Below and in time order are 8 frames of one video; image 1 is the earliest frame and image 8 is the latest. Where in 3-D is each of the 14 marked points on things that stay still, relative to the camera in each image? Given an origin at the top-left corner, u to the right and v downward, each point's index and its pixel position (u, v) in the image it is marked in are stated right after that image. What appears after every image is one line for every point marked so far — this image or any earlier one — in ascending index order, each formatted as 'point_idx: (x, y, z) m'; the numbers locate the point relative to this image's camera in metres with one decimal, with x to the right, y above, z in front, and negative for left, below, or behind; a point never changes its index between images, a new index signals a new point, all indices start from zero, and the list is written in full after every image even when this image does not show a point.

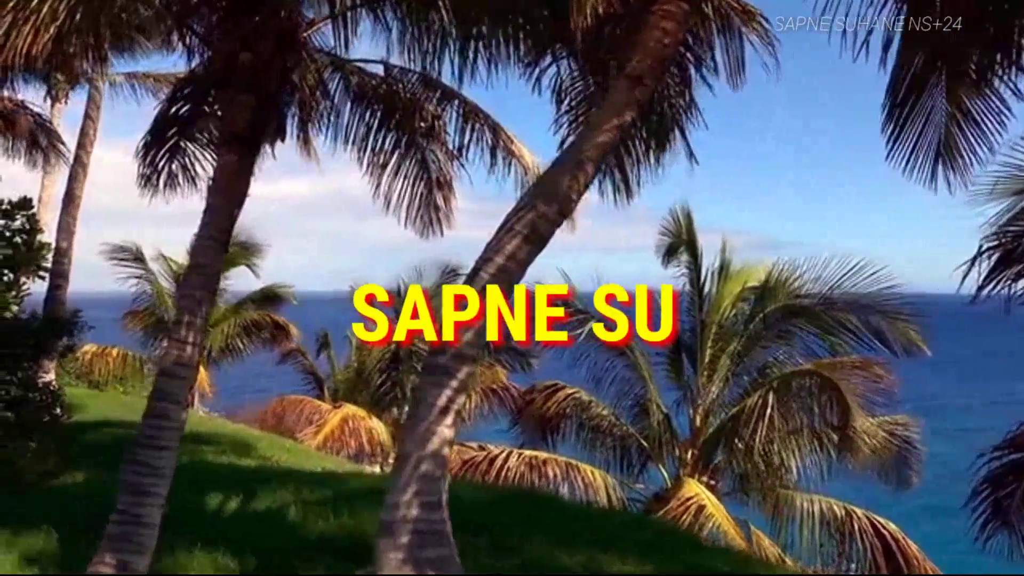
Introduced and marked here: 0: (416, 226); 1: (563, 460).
0: (-0.9, +0.5, +9.5) m
1: (+0.6, -2.0, +12.6) m
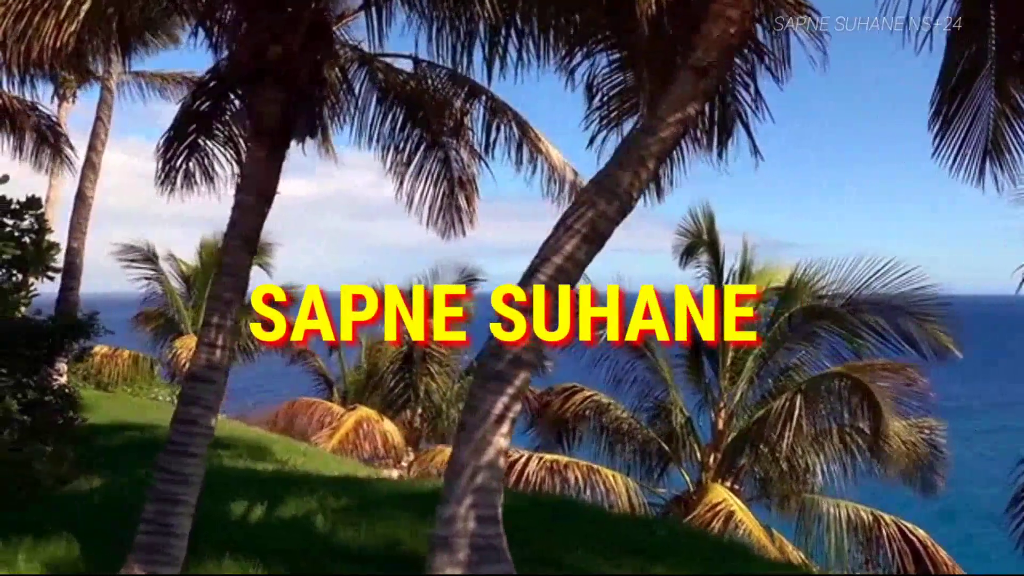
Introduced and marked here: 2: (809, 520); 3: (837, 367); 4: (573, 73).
0: (-0.7, +0.5, +9.3) m
1: (+0.8, -2.0, +12.4) m
2: (+3.2, -2.5, +11.9) m
3: (+3.2, -0.8, +10.9) m
4: (+0.4, +1.5, +7.6) m
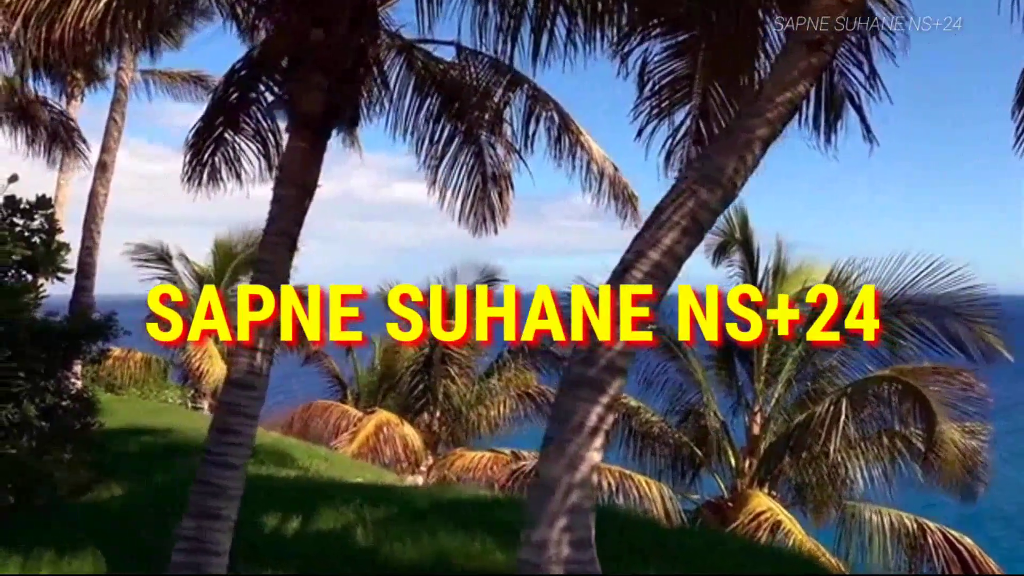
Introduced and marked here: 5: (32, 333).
0: (-0.4, +0.5, +8.9) m
1: (+1.1, -2.0, +12.0) m
2: (+3.5, -2.5, +11.5) m
3: (+3.6, -0.8, +10.5) m
4: (+0.7, +1.5, +7.2) m
5: (-4.2, -0.4, +9.6) m
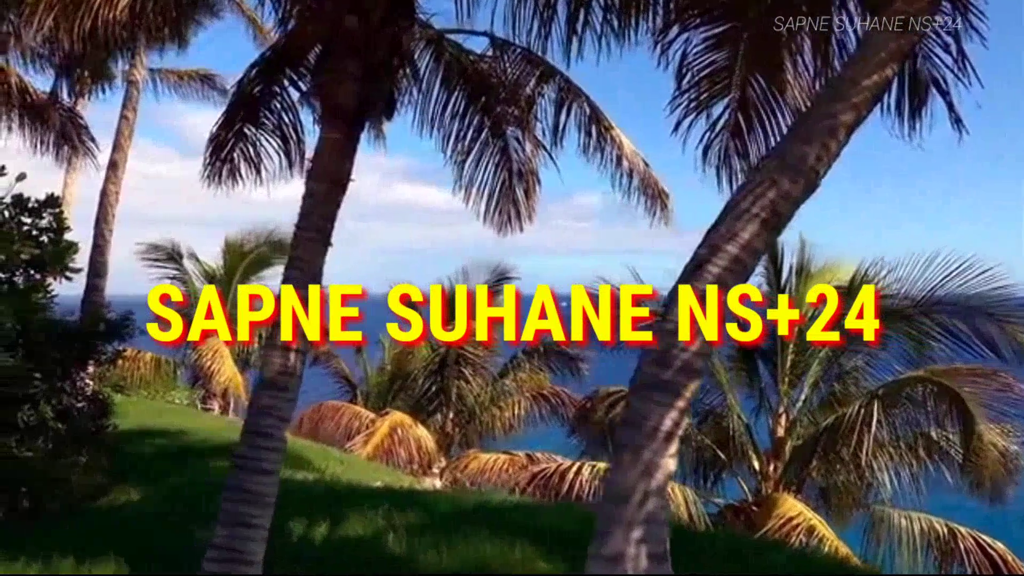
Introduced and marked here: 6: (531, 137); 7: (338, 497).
0: (-0.2, +0.5, +8.7) m
1: (+1.4, -2.0, +11.8) m
2: (+3.7, -2.5, +11.3) m
3: (+3.8, -0.8, +10.3) m
4: (+1.0, +1.5, +7.0) m
5: (-4.0, -0.4, +9.3) m
6: (+0.1, +1.2, +8.5) m
7: (-1.3, -1.5, +8.1) m
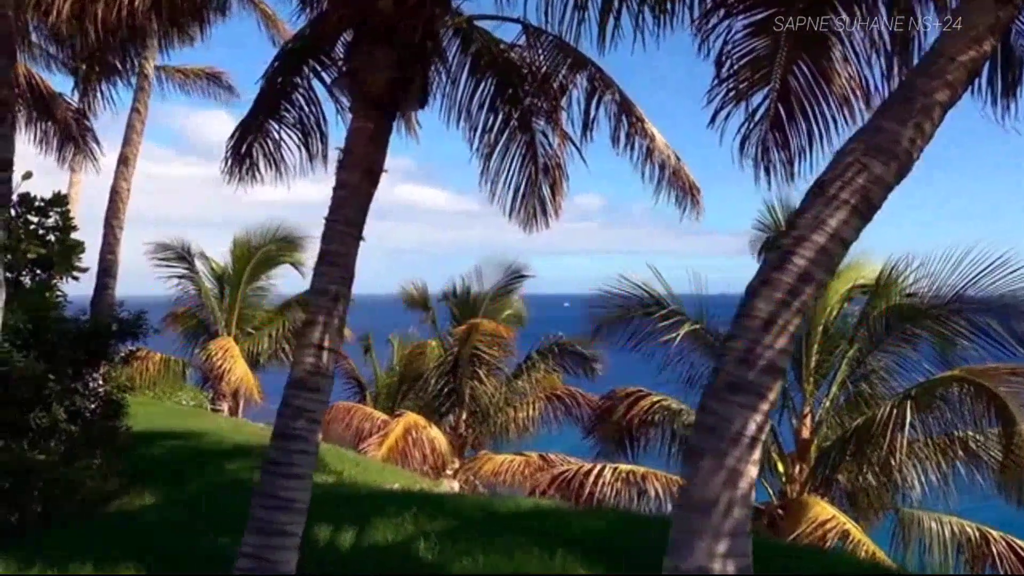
0: (+0.1, +0.5, +8.4) m
1: (+1.6, -1.9, +11.5) m
2: (+4.0, -2.5, +11.0) m
3: (+4.0, -0.8, +10.0) m
4: (+1.2, +1.5, +6.7) m
5: (-3.7, -0.4, +9.1) m
6: (+0.4, +1.2, +8.2) m
7: (-1.1, -1.5, +7.9) m
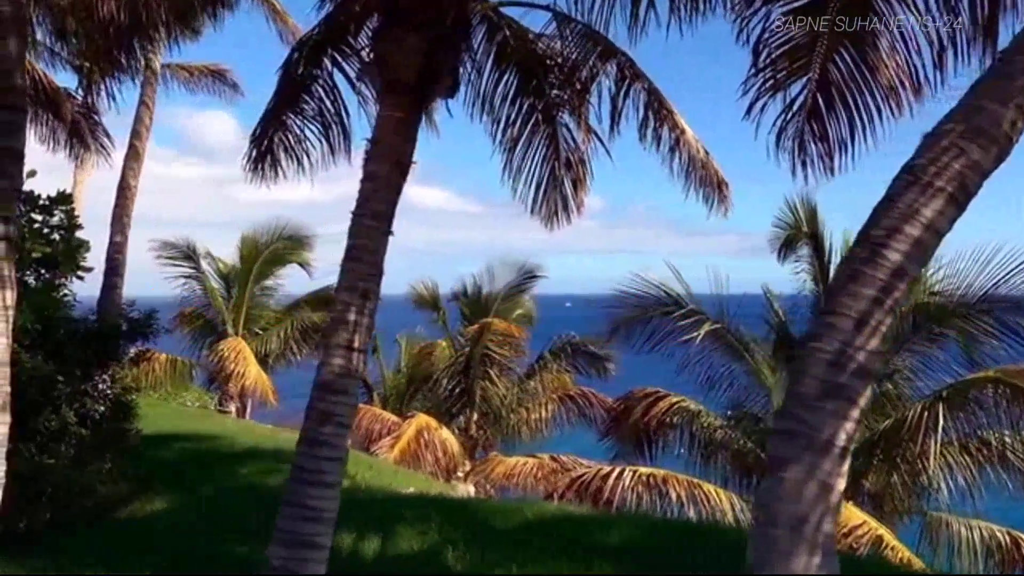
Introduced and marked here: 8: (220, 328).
0: (+0.2, +0.5, +8.2) m
1: (+1.8, -1.9, +11.3) m
2: (+4.1, -2.5, +10.7) m
3: (+4.2, -0.8, +9.7) m
4: (+1.3, +1.5, +6.4) m
5: (-3.6, -0.3, +8.8) m
6: (+0.5, +1.2, +8.0) m
7: (-0.9, -1.5, +7.6) m
8: (-4.9, -0.7, +18.5) m
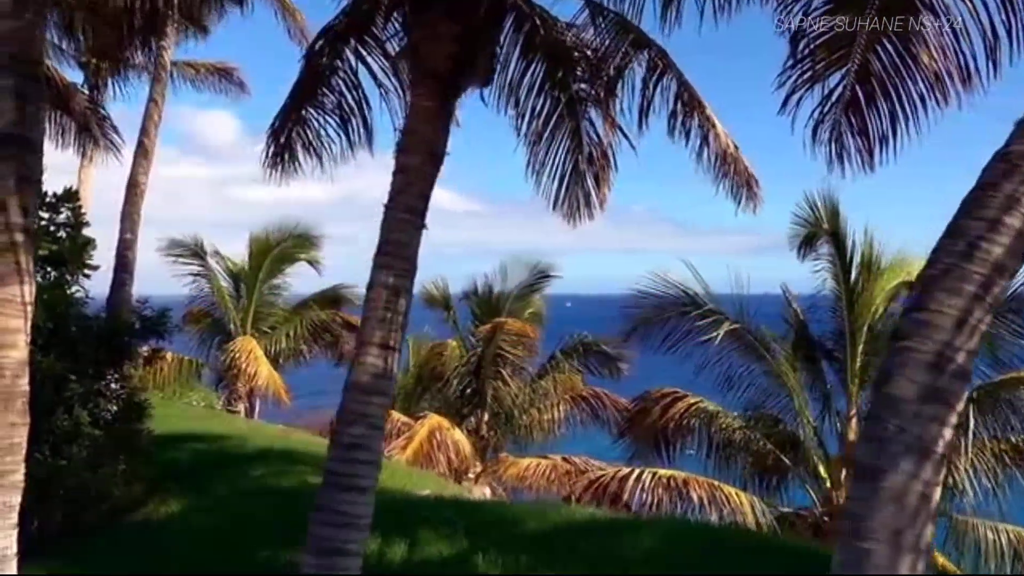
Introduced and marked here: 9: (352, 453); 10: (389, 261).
0: (+0.4, +0.6, +8.0) m
1: (+1.9, -1.9, +11.1) m
2: (+4.3, -2.5, +10.5) m
3: (+4.4, -0.7, +9.5) m
4: (+1.5, +1.5, +6.2) m
5: (-3.4, -0.3, +8.6) m
6: (+0.7, +1.2, +7.7) m
7: (-0.7, -1.5, +7.4) m
8: (-4.7, -0.7, +18.3) m
9: (-0.7, -0.7, +4.6) m
10: (-0.6, +0.1, +4.9) m
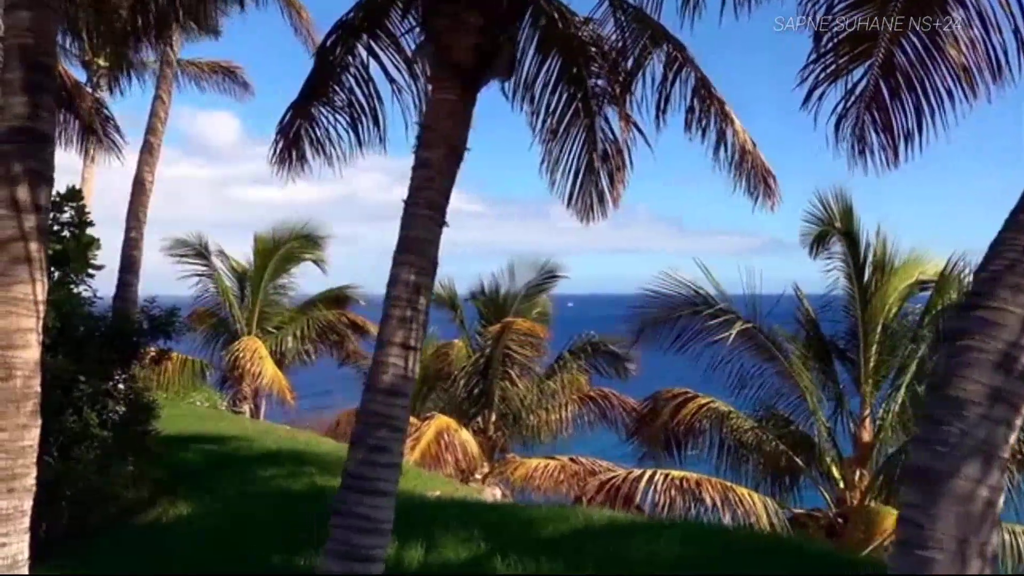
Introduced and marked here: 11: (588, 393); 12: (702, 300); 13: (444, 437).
0: (+0.5, +0.6, +7.8) m
1: (+2.0, -1.9, +10.9) m
2: (+4.4, -2.4, +10.4) m
3: (+4.5, -0.7, +9.4) m
4: (+1.6, +1.6, +6.1) m
5: (-3.3, -0.3, +8.5) m
6: (+0.8, +1.2, +7.6) m
7: (-0.6, -1.5, +7.3) m
8: (-4.6, -0.7, +18.2) m
9: (-0.6, -0.7, +4.5) m
10: (-0.5, +0.1, +4.8) m
11: (+1.2, -1.6, +16.7) m
12: (+2.0, -0.1, +11.5) m
13: (-1.0, -2.0, +15.1) m
